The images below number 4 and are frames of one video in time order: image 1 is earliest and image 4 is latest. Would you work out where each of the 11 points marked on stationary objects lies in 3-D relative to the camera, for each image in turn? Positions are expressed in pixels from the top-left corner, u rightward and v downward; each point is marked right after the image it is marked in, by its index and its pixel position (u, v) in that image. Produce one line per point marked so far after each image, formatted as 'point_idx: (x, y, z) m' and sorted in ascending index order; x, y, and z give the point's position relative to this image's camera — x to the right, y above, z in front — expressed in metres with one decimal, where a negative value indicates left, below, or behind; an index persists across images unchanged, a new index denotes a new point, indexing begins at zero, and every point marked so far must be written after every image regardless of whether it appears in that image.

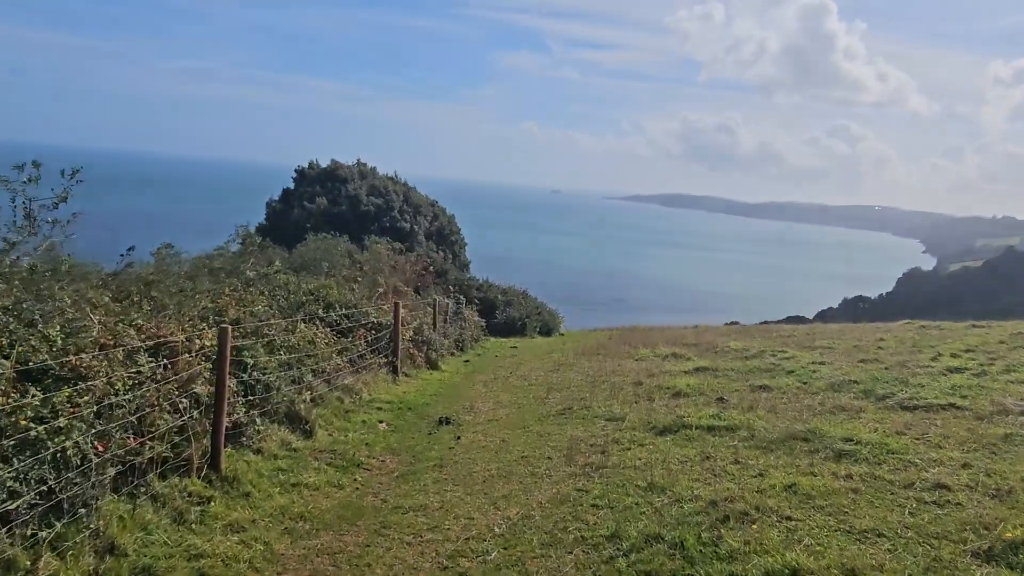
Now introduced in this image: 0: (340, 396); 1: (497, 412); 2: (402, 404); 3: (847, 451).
0: (-2.5, -1.6, +10.7) m
1: (-0.2, -1.8, +10.8) m
2: (-1.7, -1.8, +11.4) m
3: (+3.1, -1.5, +7.0) m
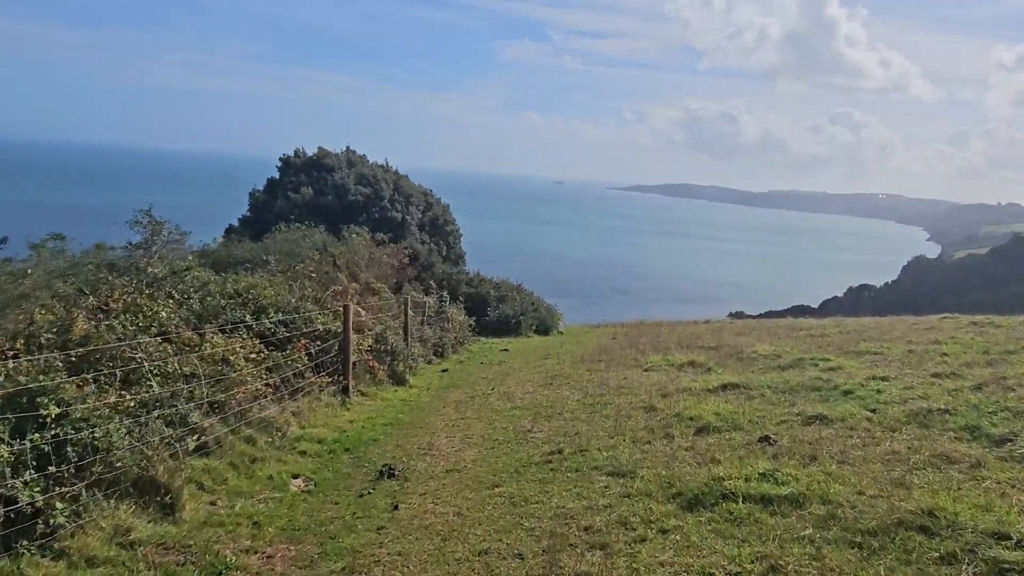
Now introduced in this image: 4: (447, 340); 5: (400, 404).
0: (-2.8, -1.6, +8.0) m
1: (-0.5, -1.8, +8.0) m
2: (-2.0, -1.8, +8.7) m
3: (+2.8, -1.5, +4.2) m
4: (-1.6, -1.3, +18.6) m
5: (-1.7, -1.8, +11.5) m
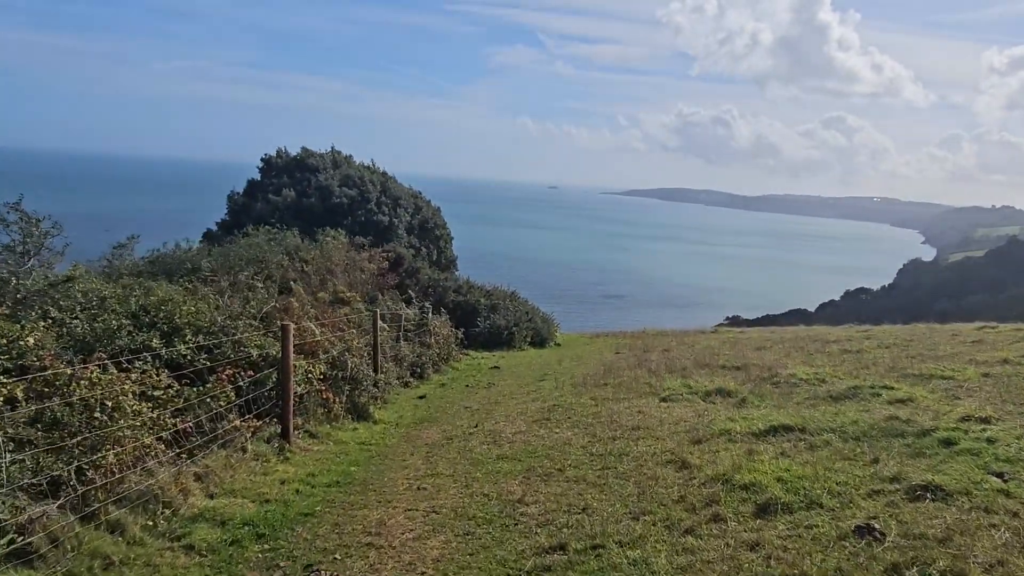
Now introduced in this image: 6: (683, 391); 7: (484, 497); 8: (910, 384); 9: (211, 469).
0: (-2.9, -1.7, +5.5) m
1: (-0.7, -1.9, +5.5) m
2: (-2.1, -1.9, +6.2) m
3: (+2.7, -1.6, +1.8) m
4: (-1.8, -1.5, +16.2) m
5: (-1.9, -2.0, +9.0) m
6: (+2.6, -1.6, +11.3) m
7: (-0.2, -1.9, +6.8) m
8: (+5.6, -1.4, +10.6) m
9: (-2.8, -1.7, +7.0) m
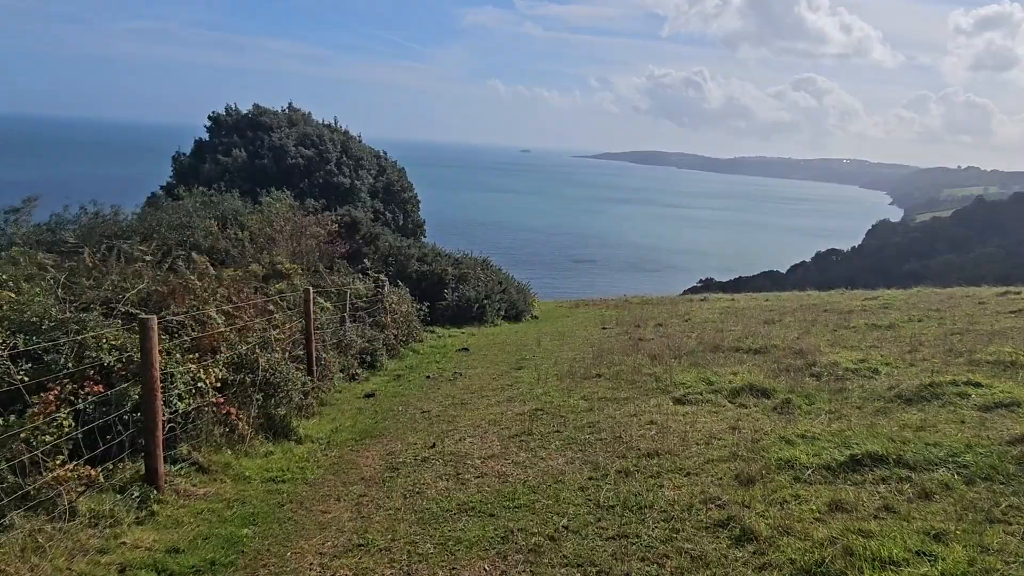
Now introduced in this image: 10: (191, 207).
0: (-3.1, -1.7, +2.8) m
1: (-0.8, -1.9, +3.0) m
2: (-2.3, -1.9, +3.6) m
3: (+2.7, -1.7, -0.7) m
4: (-2.4, -1.0, +13.5) m
5: (-2.2, -1.7, +6.4) m
6: (+2.2, -1.2, +8.8) m
7: (-0.4, -1.7, +4.2) m
8: (+5.3, -1.0, +8.2) m
9: (-3.0, -1.6, +4.4) m
10: (-8.1, +2.1, +18.8) m
